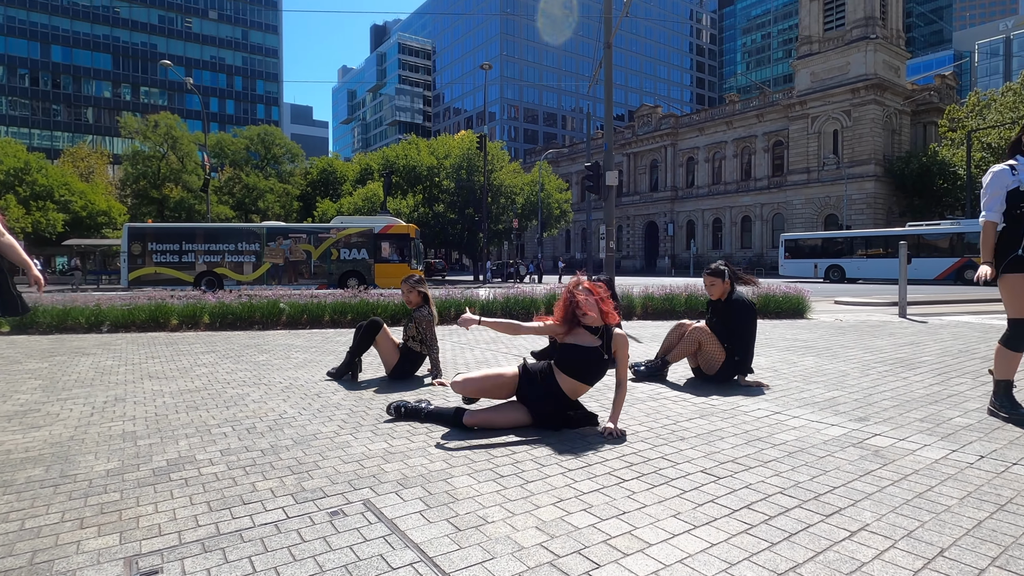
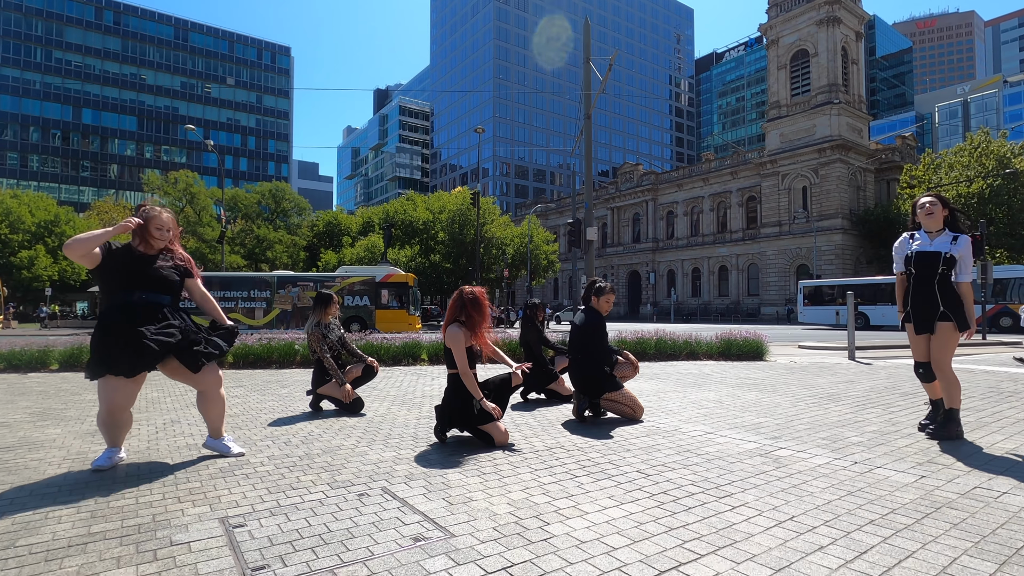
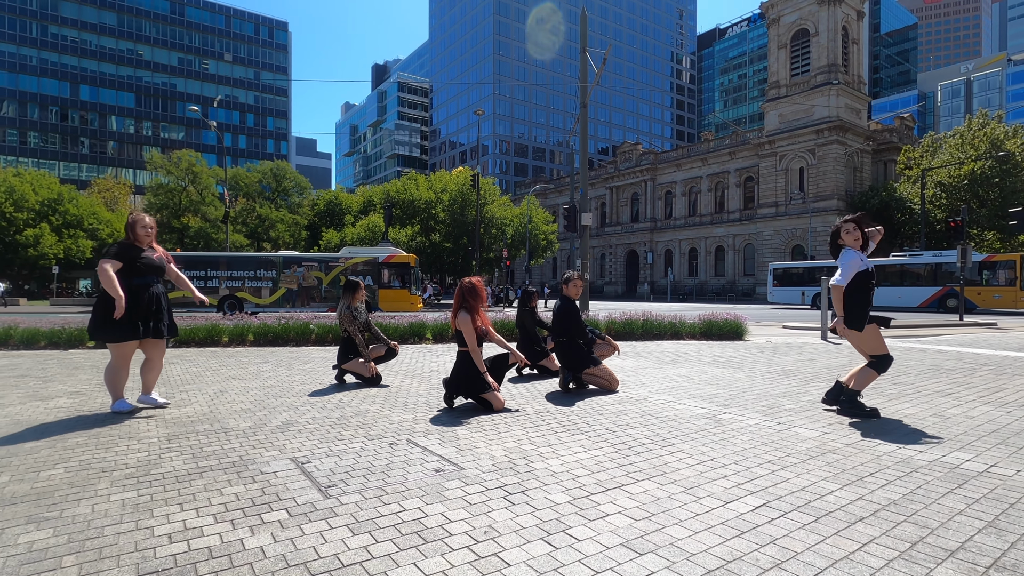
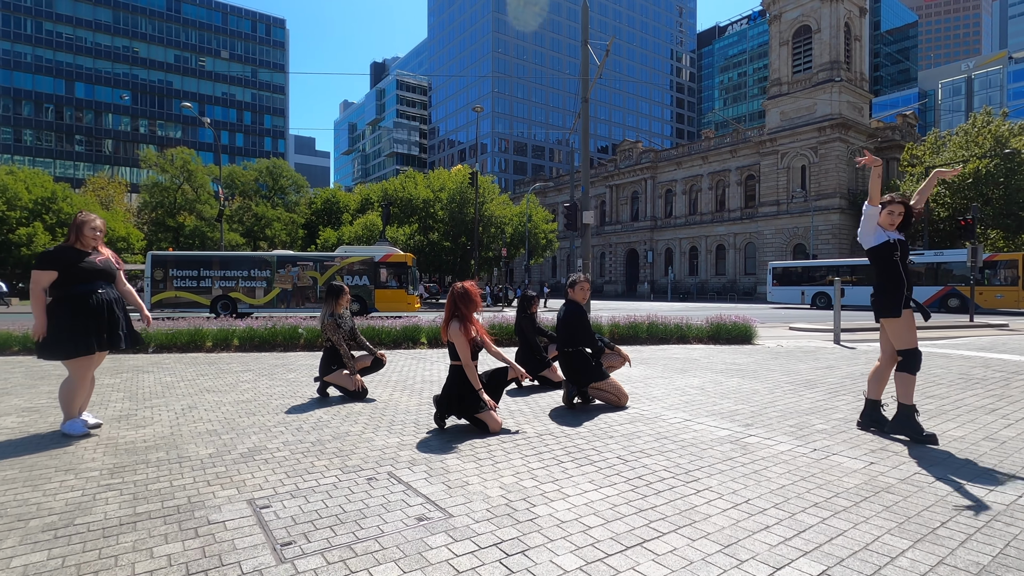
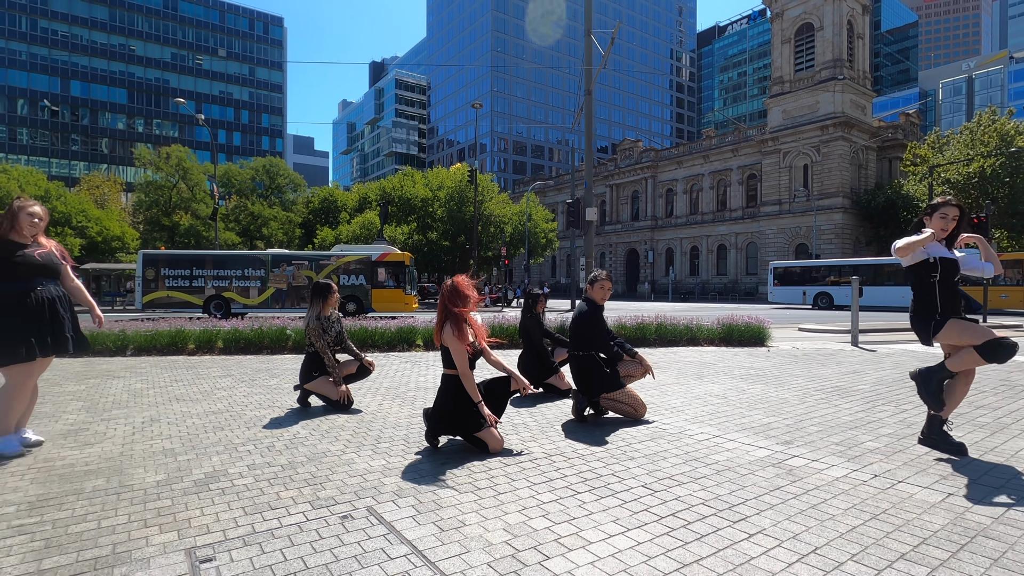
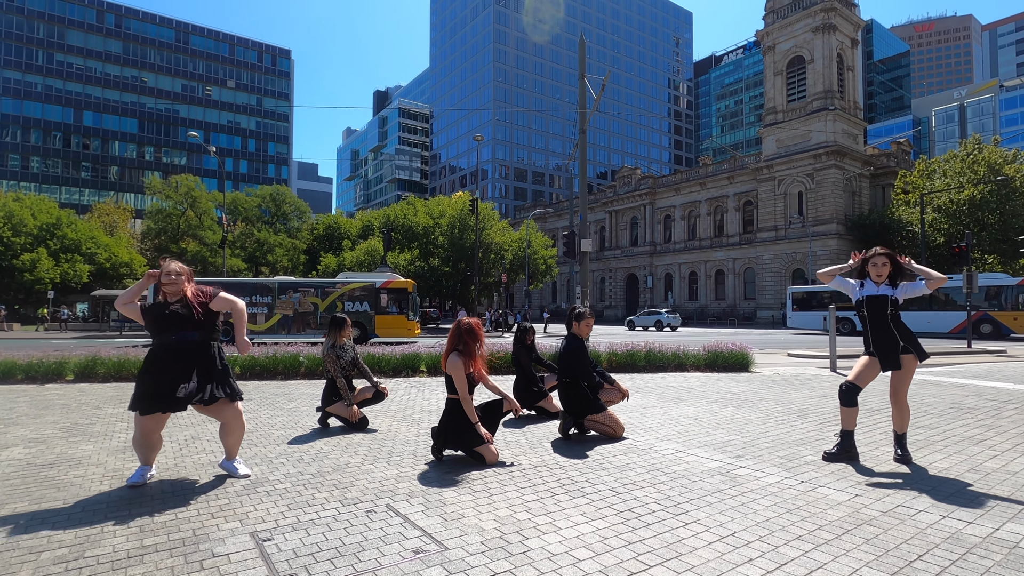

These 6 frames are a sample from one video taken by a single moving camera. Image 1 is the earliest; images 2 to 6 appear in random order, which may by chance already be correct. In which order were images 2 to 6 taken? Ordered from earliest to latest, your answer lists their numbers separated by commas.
5, 4, 3, 6, 2
